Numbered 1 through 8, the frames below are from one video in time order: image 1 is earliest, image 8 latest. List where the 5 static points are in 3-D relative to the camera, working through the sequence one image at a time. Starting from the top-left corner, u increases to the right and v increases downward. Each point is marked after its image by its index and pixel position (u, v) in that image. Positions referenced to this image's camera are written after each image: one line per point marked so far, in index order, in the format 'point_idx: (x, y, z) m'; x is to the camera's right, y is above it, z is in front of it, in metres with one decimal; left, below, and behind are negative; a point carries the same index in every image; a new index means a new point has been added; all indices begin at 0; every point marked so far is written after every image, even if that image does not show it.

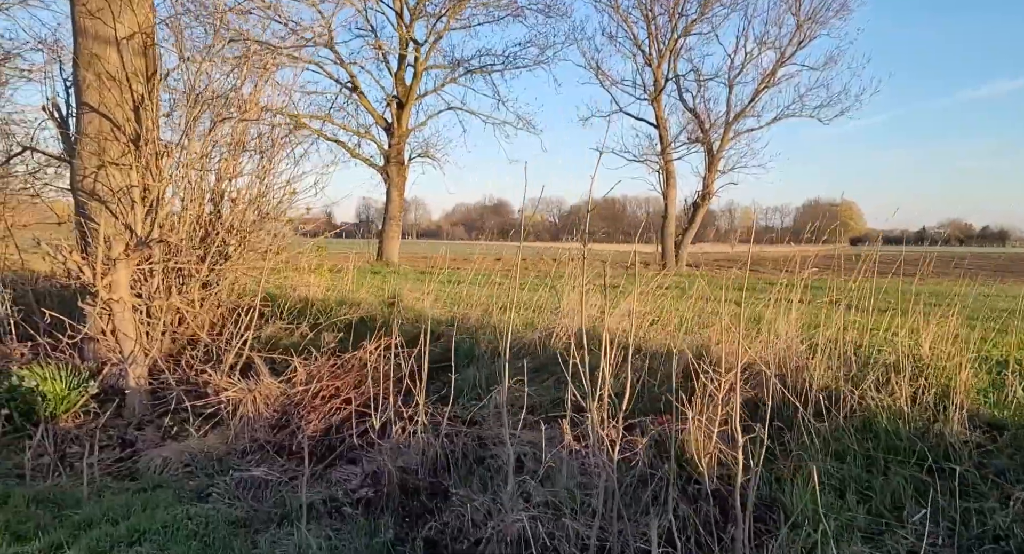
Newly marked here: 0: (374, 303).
0: (-1.3, -0.3, +6.6) m
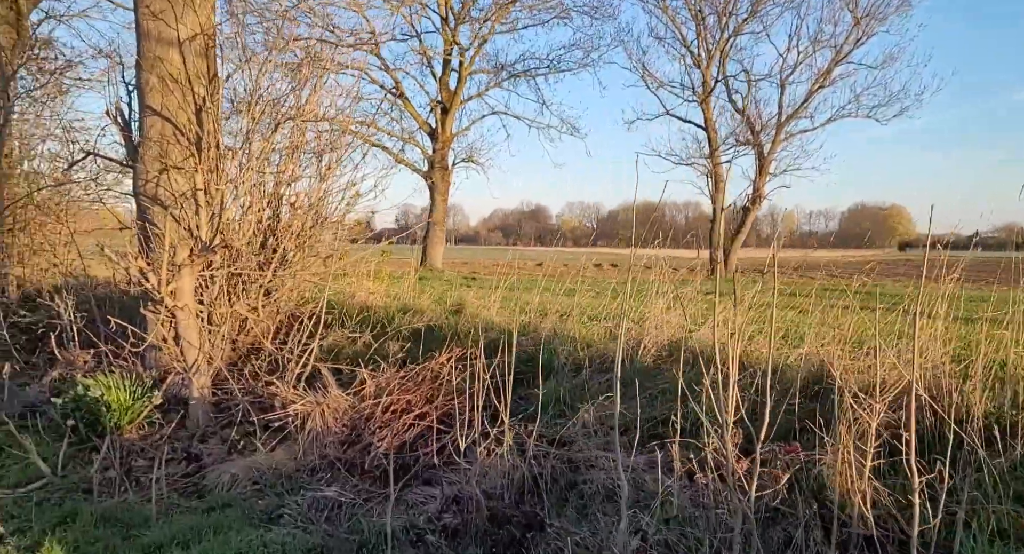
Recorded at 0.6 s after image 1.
0: (-0.6, -0.3, +6.3) m
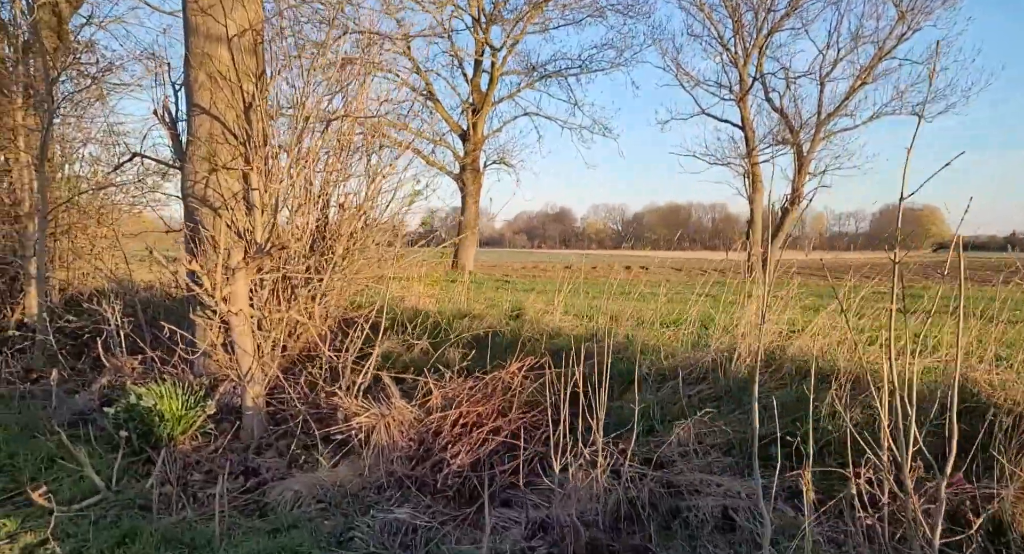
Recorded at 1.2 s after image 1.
0: (-0.1, -0.4, +6.0) m
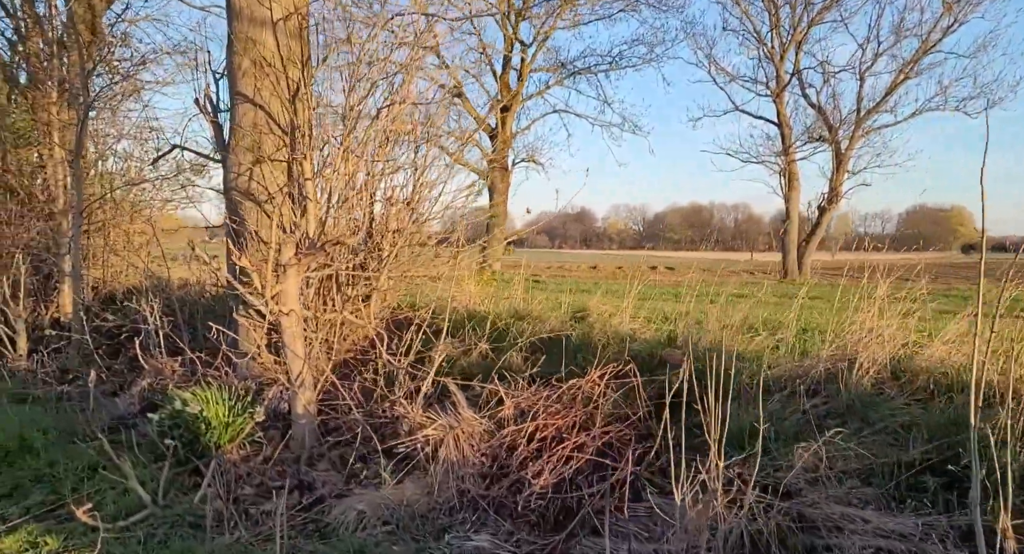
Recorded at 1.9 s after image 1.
0: (+0.5, -0.4, +5.6) m
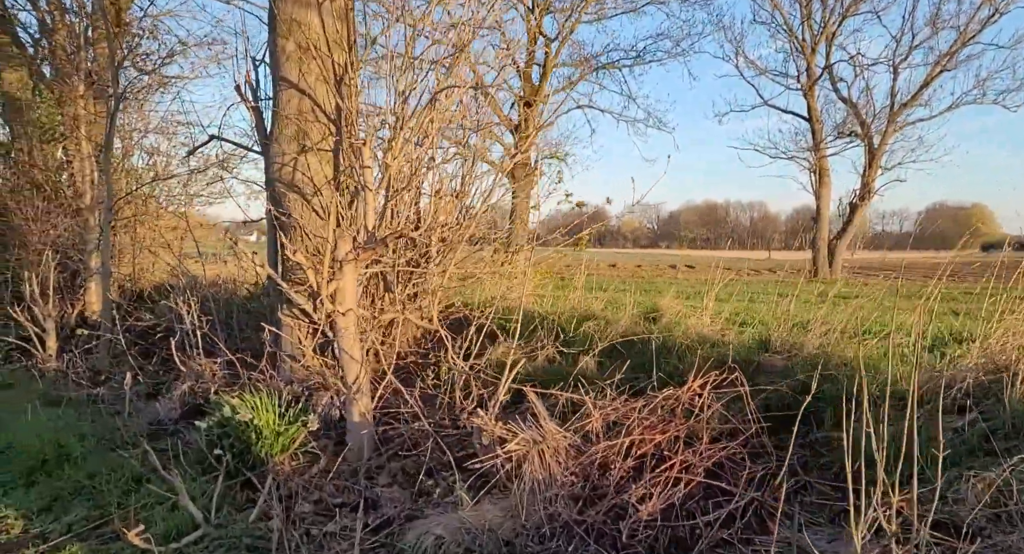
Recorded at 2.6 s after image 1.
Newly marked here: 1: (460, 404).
0: (+1.0, -0.3, +5.2) m
1: (-0.3, -0.8, +4.3) m
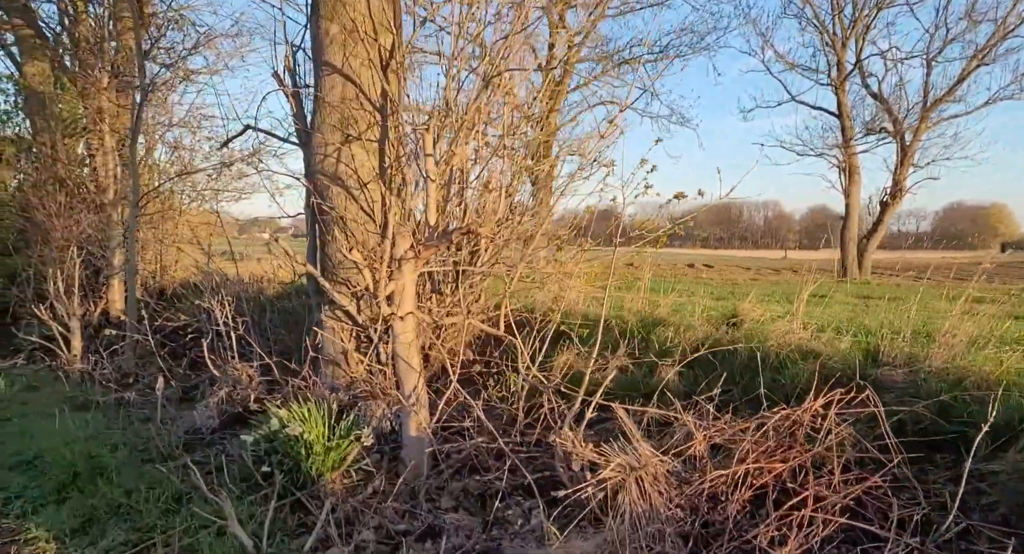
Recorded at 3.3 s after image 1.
0: (+1.4, -0.4, +4.8) m
1: (+0.1, -0.8, +3.9) m
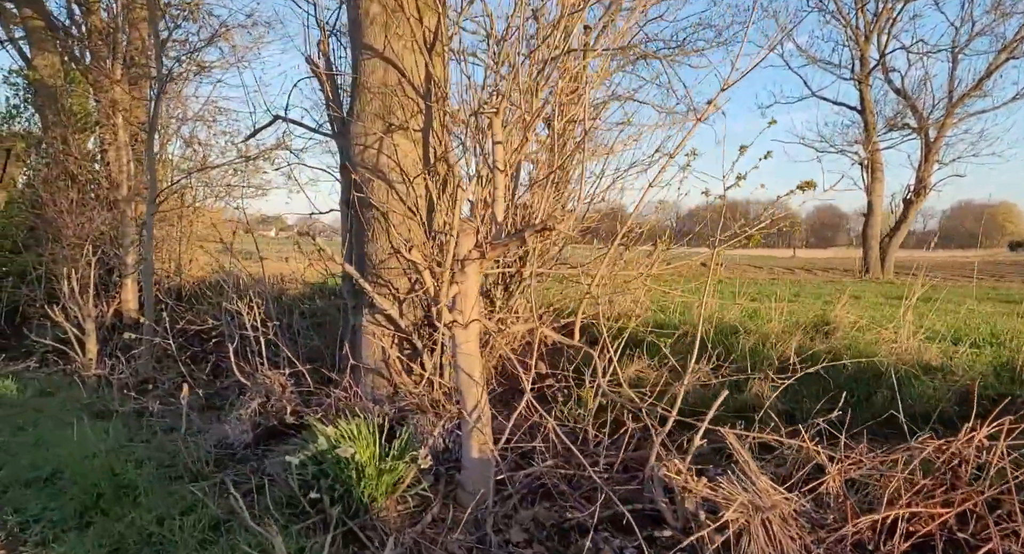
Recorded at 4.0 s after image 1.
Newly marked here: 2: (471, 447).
0: (+1.8, -0.4, +4.3) m
1: (+0.5, -0.8, +3.4) m
2: (-0.2, -0.9, +3.5) m
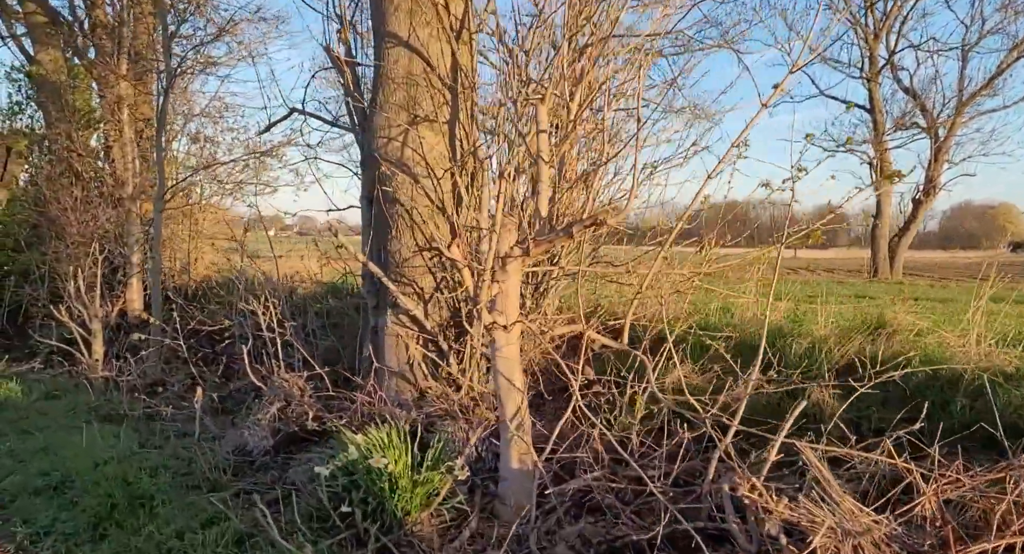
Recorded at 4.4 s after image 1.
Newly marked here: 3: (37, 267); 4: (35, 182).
0: (+2.1, -0.4, +4.1) m
1: (+0.7, -0.8, +3.2) m
2: (0.0, -0.9, +3.3) m
3: (-7.4, +0.2, +10.3) m
4: (-7.5, +1.5, +10.3) m
